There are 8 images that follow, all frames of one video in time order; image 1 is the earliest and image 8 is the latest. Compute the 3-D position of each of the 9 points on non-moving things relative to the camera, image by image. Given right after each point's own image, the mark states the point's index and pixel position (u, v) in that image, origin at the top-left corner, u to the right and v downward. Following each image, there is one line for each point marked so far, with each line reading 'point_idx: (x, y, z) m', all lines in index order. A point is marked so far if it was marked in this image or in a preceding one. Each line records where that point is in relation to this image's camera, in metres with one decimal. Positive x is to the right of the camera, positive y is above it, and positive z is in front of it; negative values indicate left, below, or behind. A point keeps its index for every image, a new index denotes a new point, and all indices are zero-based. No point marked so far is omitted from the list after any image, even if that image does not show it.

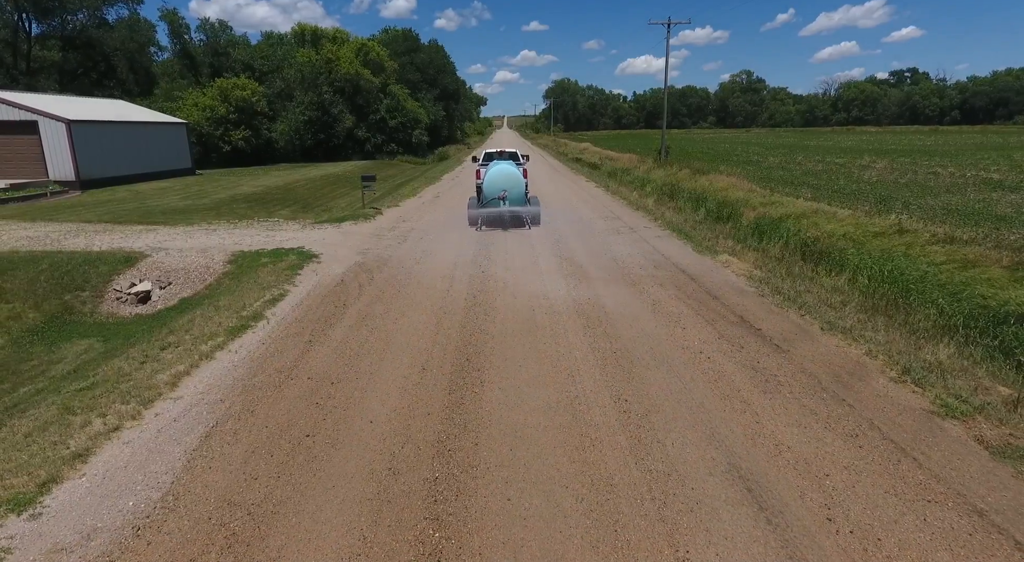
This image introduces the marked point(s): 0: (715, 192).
0: (+6.7, +2.9, +18.1) m
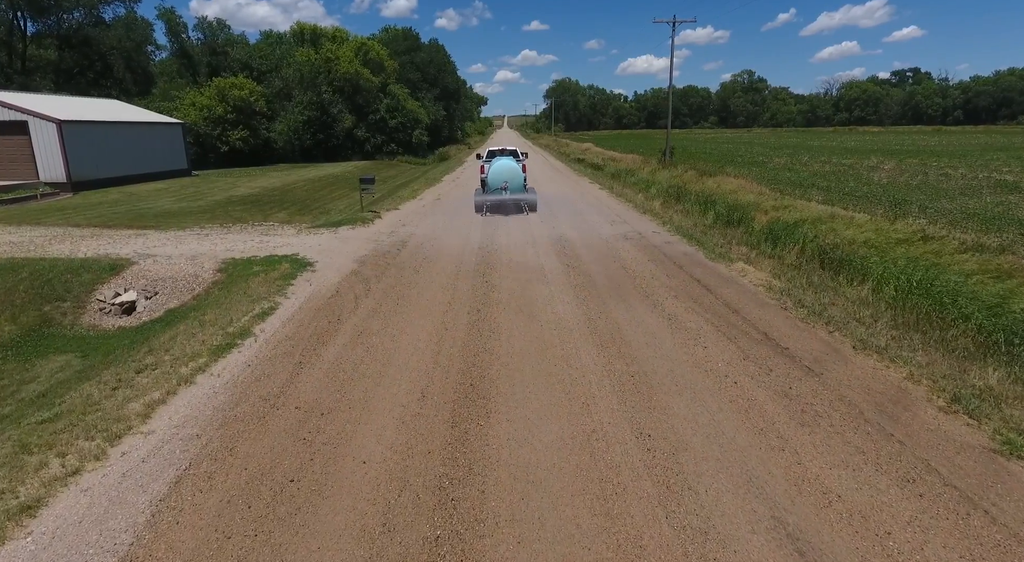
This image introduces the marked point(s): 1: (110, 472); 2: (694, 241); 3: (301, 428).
0: (+6.8, +2.7, +17.6) m
1: (-2.8, -1.3, +3.9) m
2: (+4.1, +0.9, +12.5) m
3: (-1.7, -1.2, +4.5) m
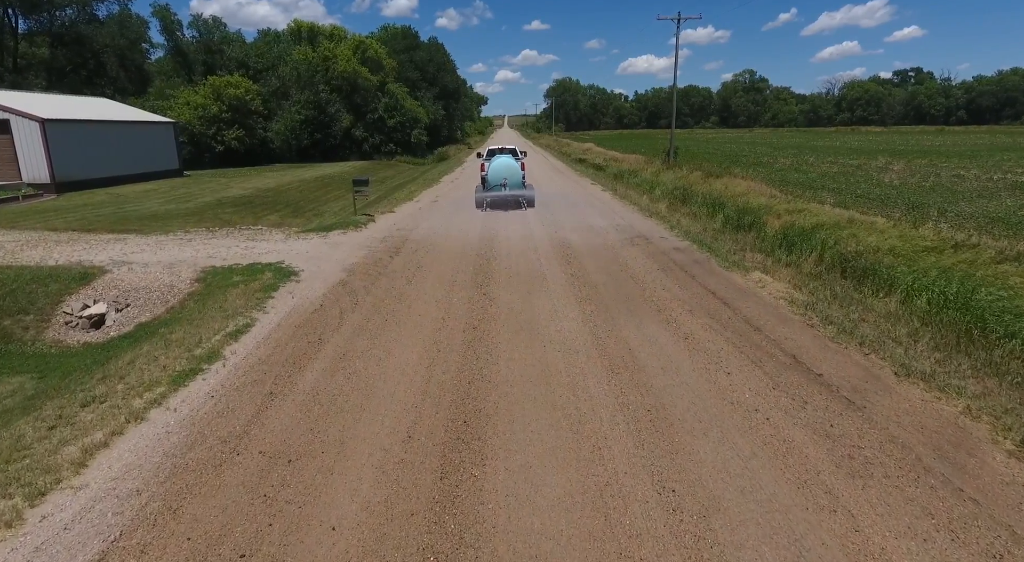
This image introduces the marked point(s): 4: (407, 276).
0: (+6.8, +2.6, +16.9) m
1: (-2.8, -1.5, +3.2) m
2: (+4.1, +0.7, +11.8) m
3: (-1.7, -1.4, +3.8) m
4: (-1.8, +0.1, +9.3) m
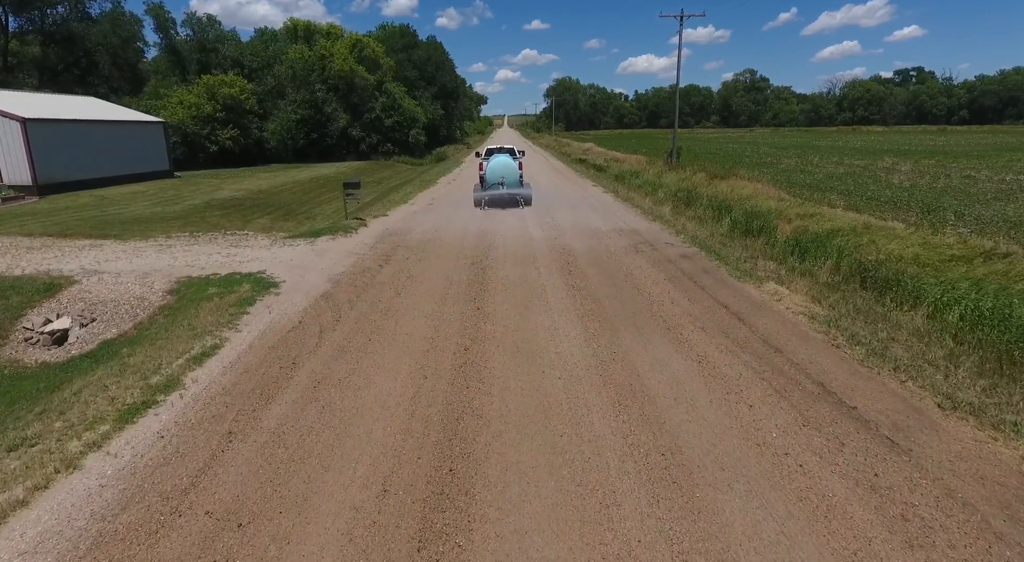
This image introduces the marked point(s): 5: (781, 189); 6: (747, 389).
0: (+6.7, +2.4, +16.3) m
1: (-2.9, -1.7, +2.5) m
2: (+4.0, +0.5, +11.1) m
3: (-1.8, -1.6, +3.2) m
4: (-1.8, -0.1, +8.7) m
5: (+9.3, +3.2, +19.1) m
6: (+2.3, -1.0, +5.3) m
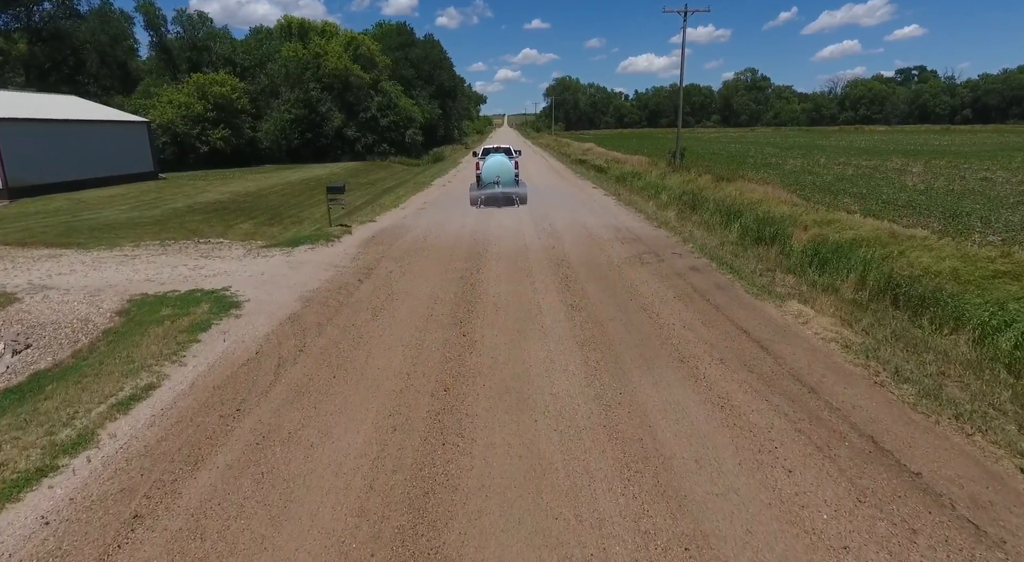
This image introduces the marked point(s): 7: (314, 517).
0: (+6.6, +2.1, +15.3) m
1: (-3.0, -2.0, +1.6) m
2: (+3.9, +0.3, +10.2) m
3: (-1.9, -1.8, +2.2) m
4: (-1.9, -0.4, +7.7) m
5: (+9.2, +2.9, +18.1) m
6: (+2.2, -1.3, +4.4) m
7: (-1.3, -1.5, +3.6) m
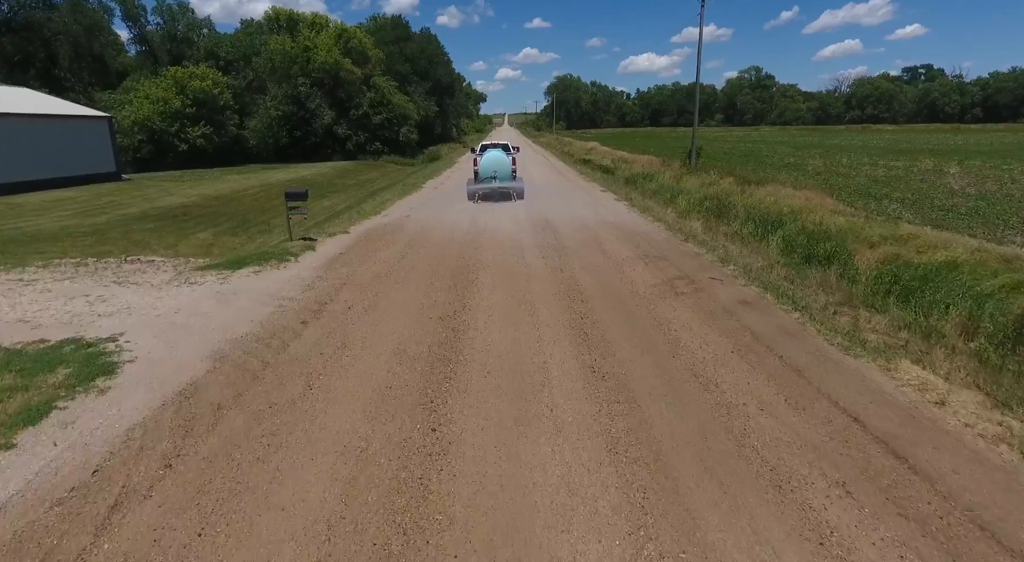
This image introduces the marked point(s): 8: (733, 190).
0: (+6.6, +1.6, +13.0) m
1: (-3.1, -2.5, -0.7) m
2: (+3.9, -0.3, +7.9) m
3: (-1.9, -2.4, -0.1) m
4: (-2.0, -0.9, +5.4) m
5: (+9.2, +2.4, +15.8) m
6: (+2.1, -1.8, +2.1) m
7: (-1.3, -2.0, +1.2) m
8: (+7.2, +3.0, +17.8) m
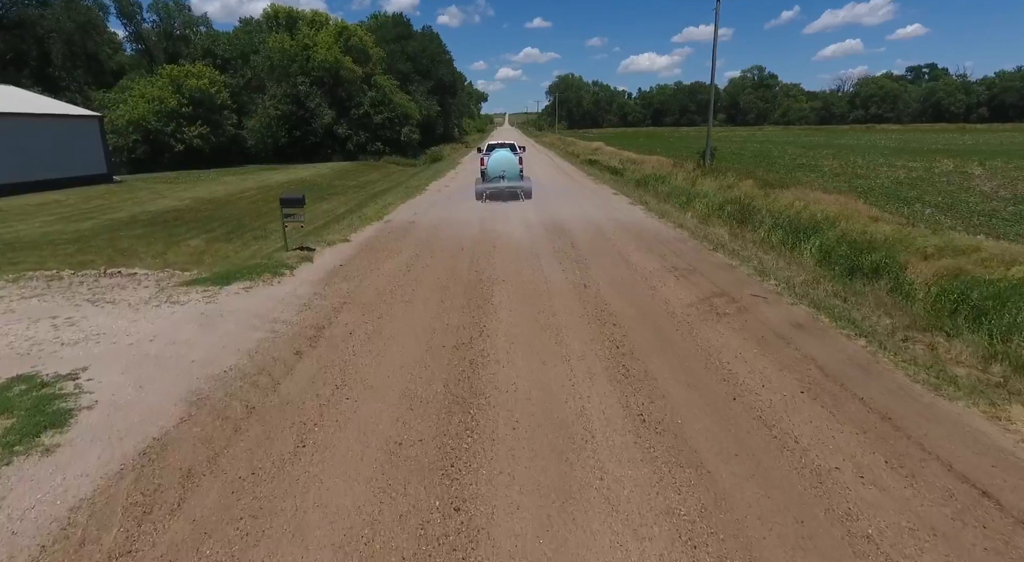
0: (+6.9, +1.3, +12.1) m
1: (-2.8, -2.8, -1.6) m
2: (+4.2, -0.5, +6.9) m
3: (-1.7, -2.6, -1.0) m
4: (-1.7, -1.2, +4.5) m
5: (+9.5, +2.2, +14.9) m
6: (+2.4, -2.1, +1.2) m
7: (-1.1, -2.3, +0.3) m
8: (+7.4, +2.7, +16.8) m
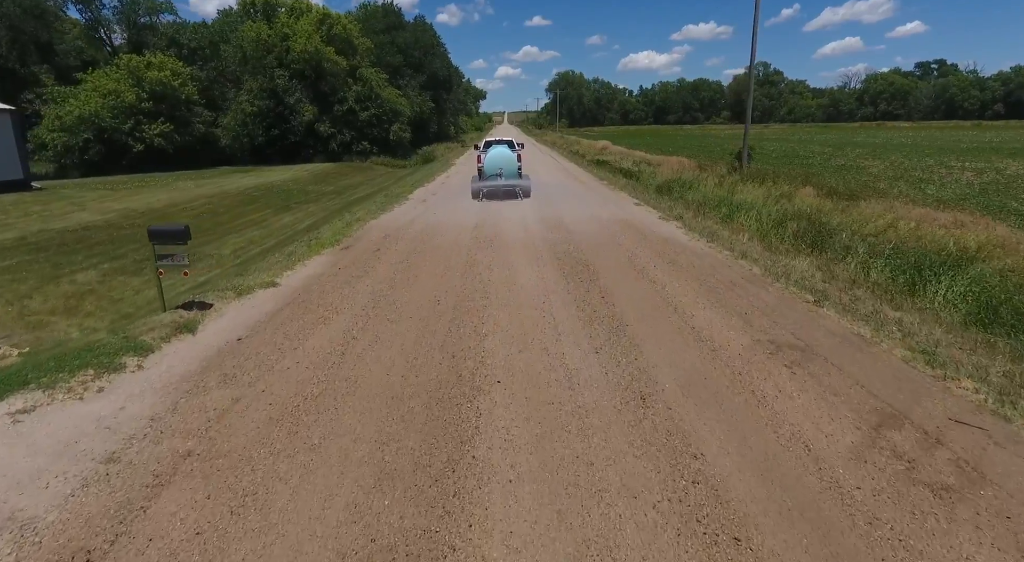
0: (+6.9, +0.4, +8.3) m
1: (-2.8, -3.7, -5.4) m
2: (+4.2, -1.4, +3.2) m
3: (-1.6, -3.6, -4.8) m
4: (-1.7, -2.1, +0.7) m
5: (+9.5, +1.3, +11.1) m
6: (+2.4, -3.0, -2.6) m
7: (-1.0, -3.3, -3.4) m
8: (+7.4, +1.8, +13.1) m
